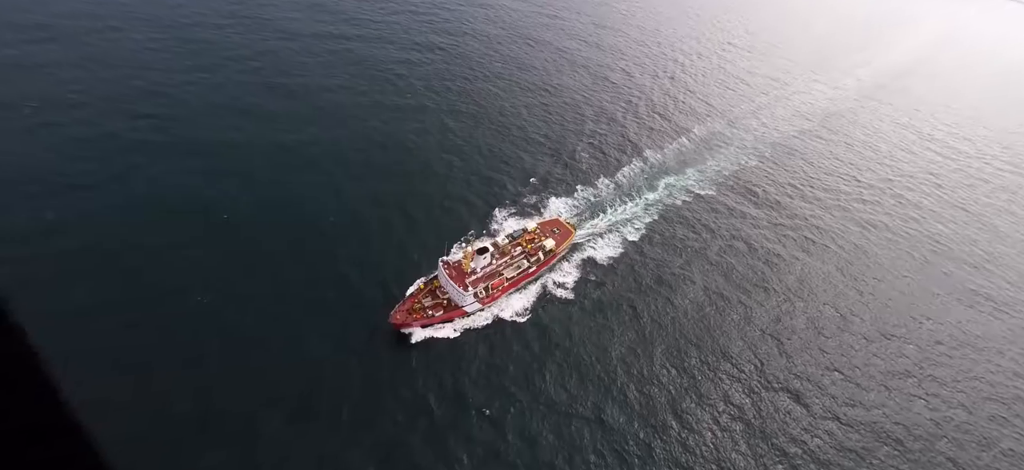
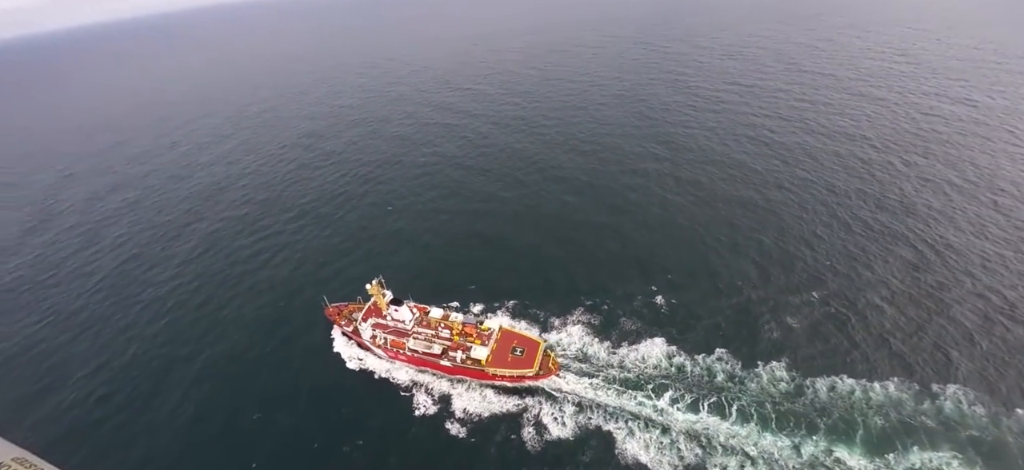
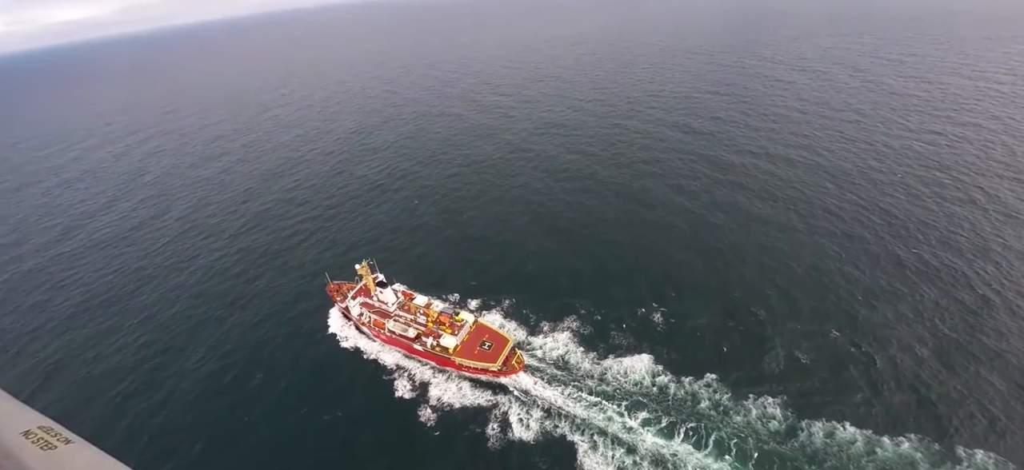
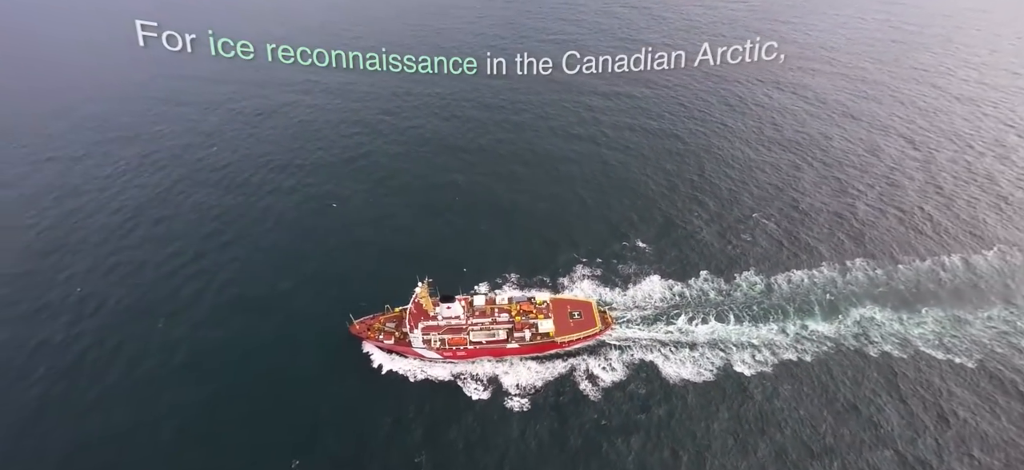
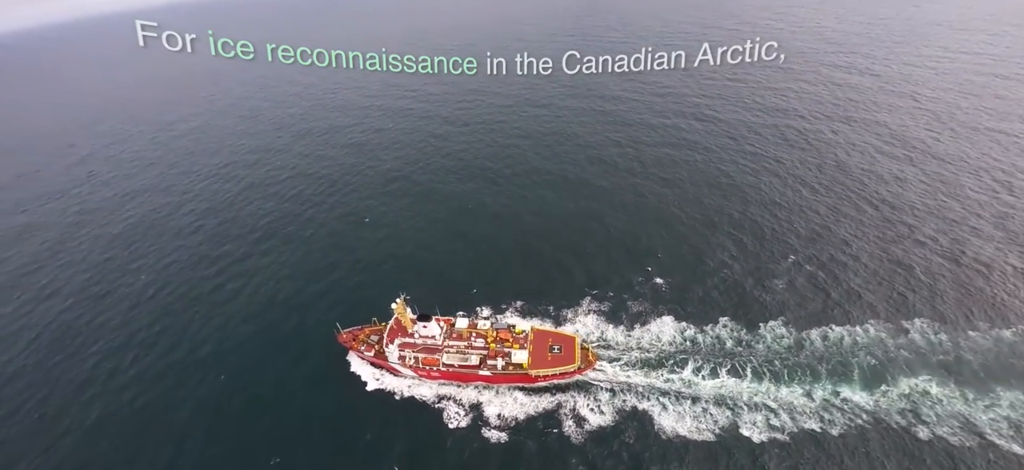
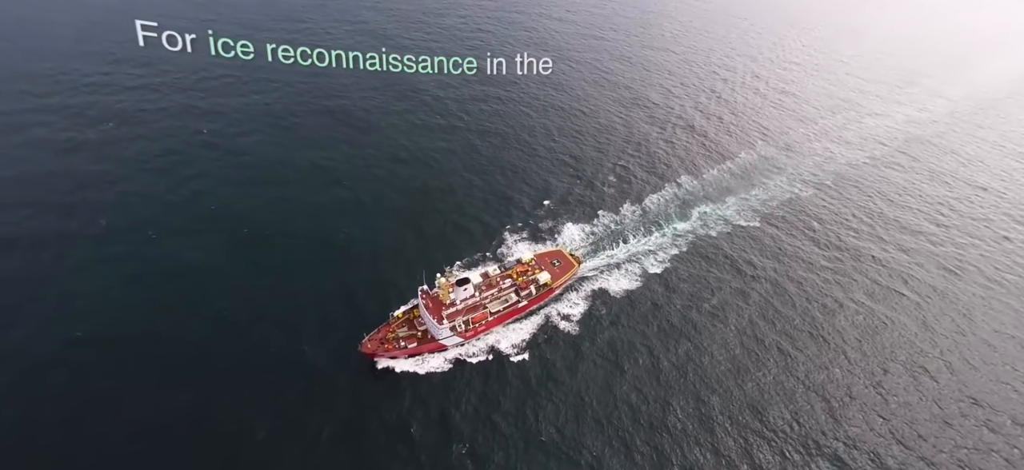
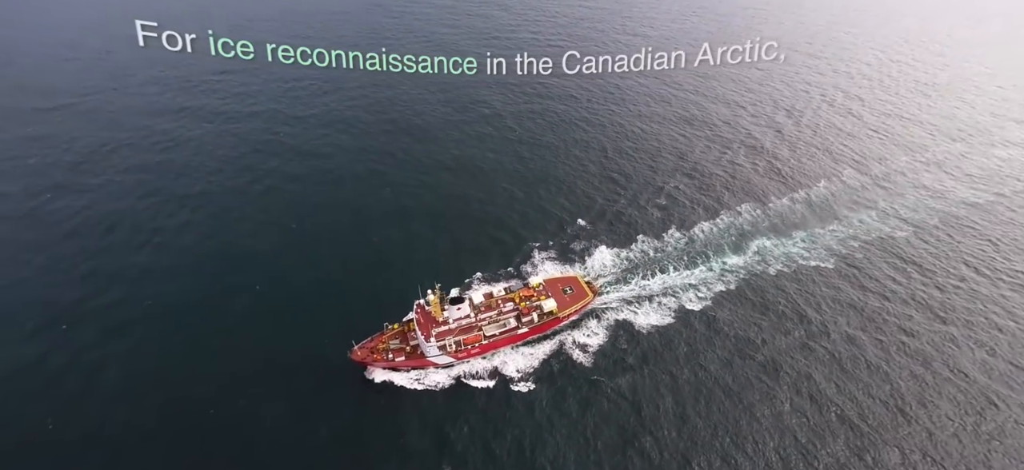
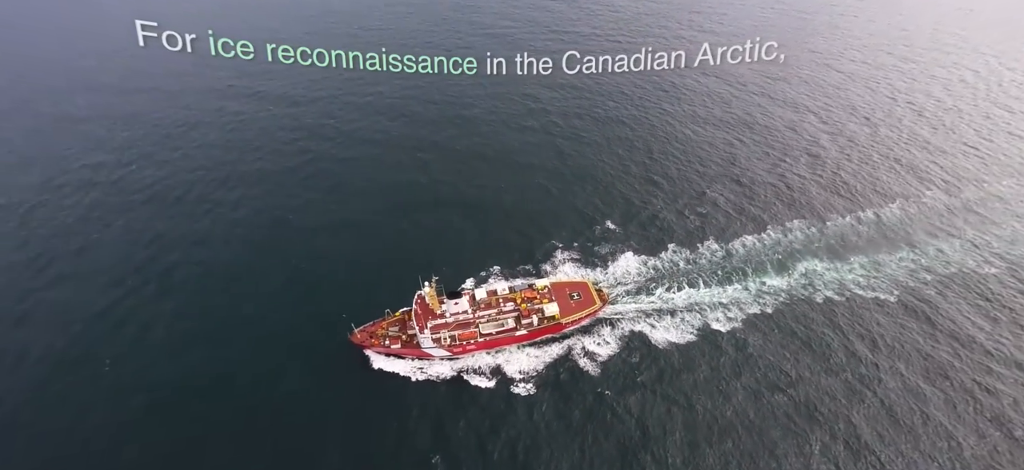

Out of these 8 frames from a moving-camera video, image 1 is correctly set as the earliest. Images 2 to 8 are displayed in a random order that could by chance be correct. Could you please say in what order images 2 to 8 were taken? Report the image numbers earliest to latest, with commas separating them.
6, 7, 8, 4, 5, 2, 3
